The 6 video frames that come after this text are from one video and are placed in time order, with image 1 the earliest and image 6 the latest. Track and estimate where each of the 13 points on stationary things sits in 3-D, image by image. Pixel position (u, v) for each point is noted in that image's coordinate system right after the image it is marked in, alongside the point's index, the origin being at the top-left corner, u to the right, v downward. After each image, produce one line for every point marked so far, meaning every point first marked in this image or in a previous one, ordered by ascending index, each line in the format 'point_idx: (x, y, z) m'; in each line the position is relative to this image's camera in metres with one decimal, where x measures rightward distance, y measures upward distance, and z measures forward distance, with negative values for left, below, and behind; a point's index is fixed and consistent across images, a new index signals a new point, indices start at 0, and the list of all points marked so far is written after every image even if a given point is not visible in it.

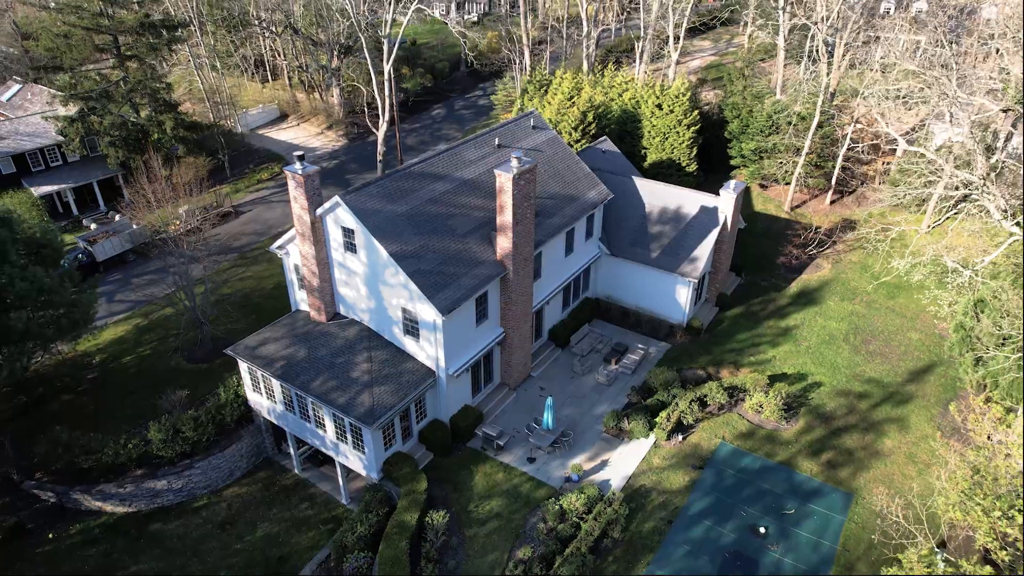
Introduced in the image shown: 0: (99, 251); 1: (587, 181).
0: (-6.9, +0.6, +11.4) m
1: (+1.0, +1.4, +9.1) m
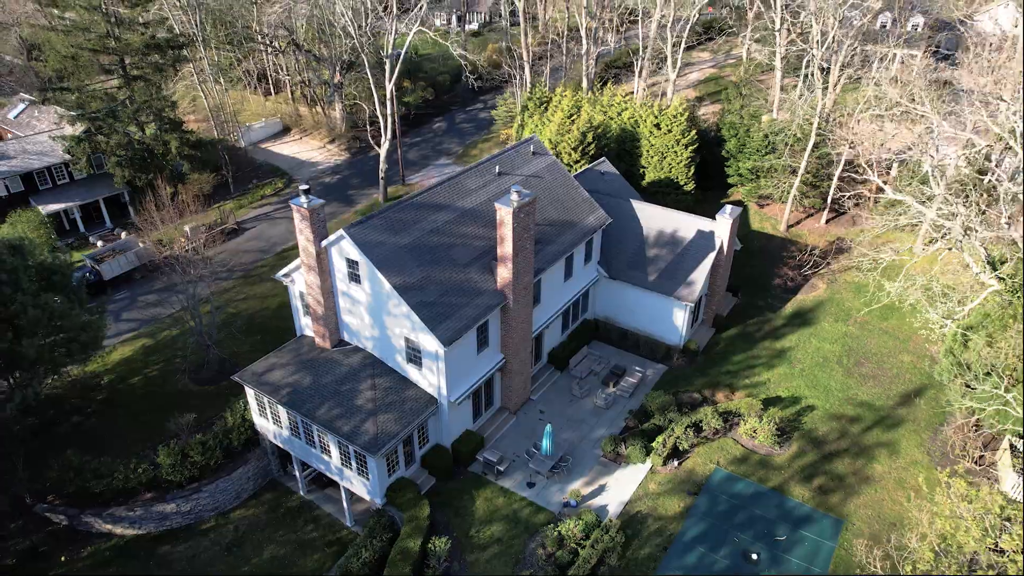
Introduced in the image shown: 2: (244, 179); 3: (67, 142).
0: (-6.9, +0.3, +11.6) m
1: (+1.0, +1.1, +9.3) m
2: (-5.9, +2.4, +14.9) m
3: (-8.0, +2.6, +12.3) m
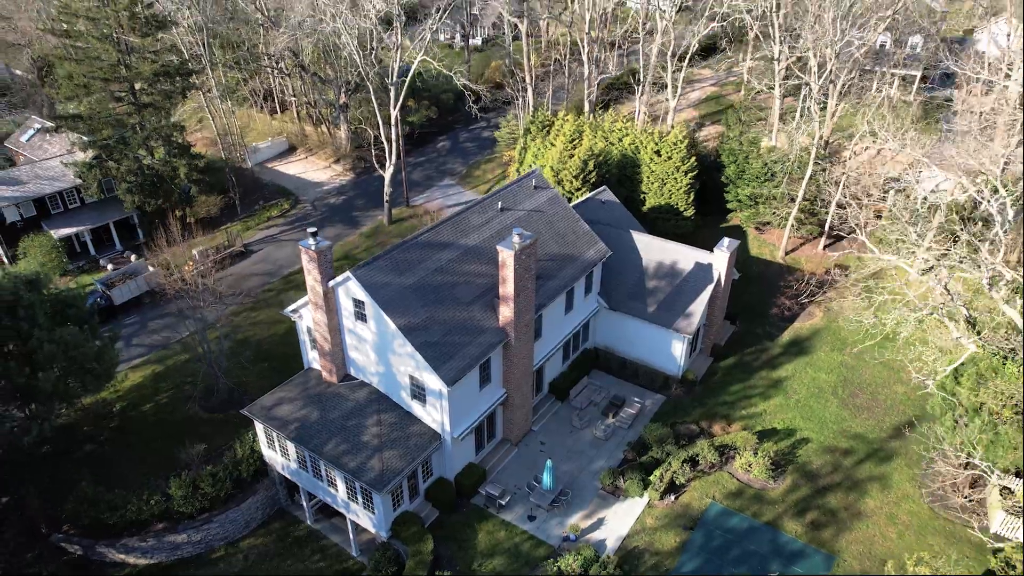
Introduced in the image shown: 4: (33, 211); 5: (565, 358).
0: (-6.8, -0.1, +11.8) m
1: (+1.0, +0.7, +9.5) m
2: (-5.8, +2.0, +15.2) m
3: (-8.0, +2.2, +12.6) m
4: (-9.0, +1.4, +12.8) m
5: (+0.8, -1.0, +9.8) m
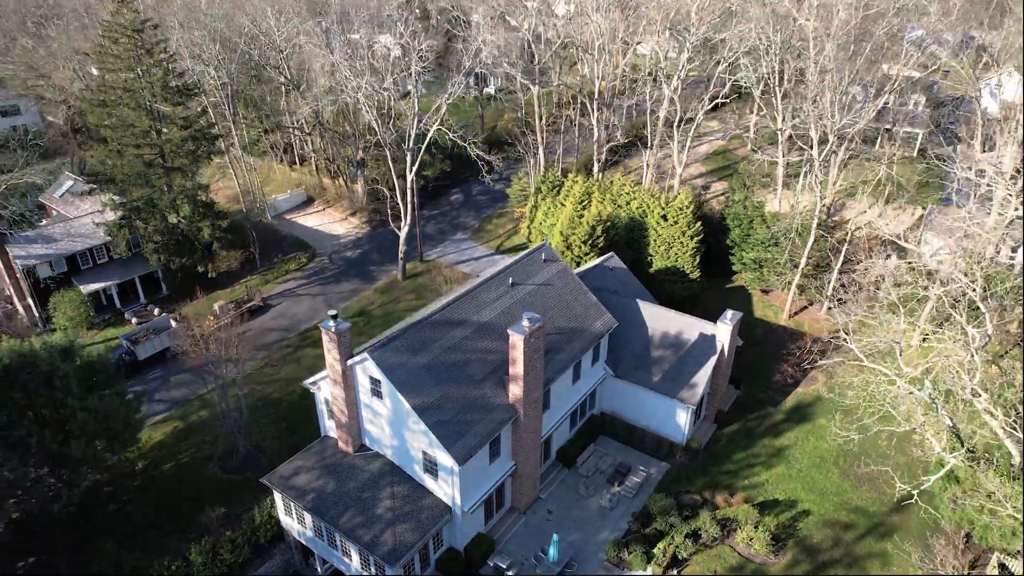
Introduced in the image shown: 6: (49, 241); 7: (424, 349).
0: (-6.7, -1.1, +12.3) m
1: (+1.2, -0.3, +9.9) m
2: (-5.6, +0.8, +15.7) m
3: (-7.8, +1.2, +13.1) m
4: (-8.7, +0.4, +13.3) m
5: (+0.9, -2.0, +10.1) m
6: (-9.0, +0.9, +13.3) m
7: (-1.0, -0.7, +8.1) m
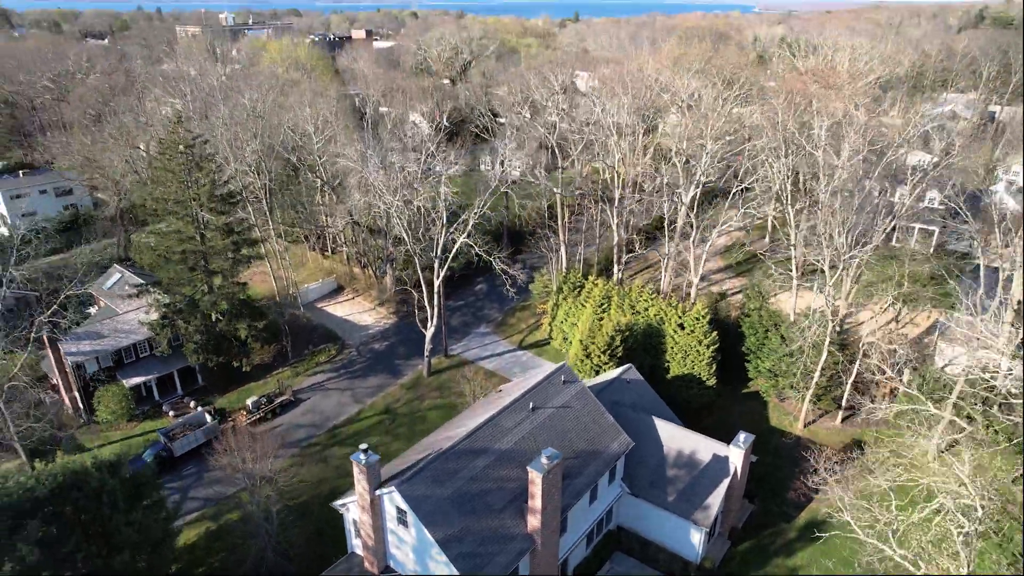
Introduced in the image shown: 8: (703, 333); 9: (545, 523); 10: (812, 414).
0: (-6.3, -3.0, +12.9) m
1: (+1.5, -2.2, +10.3) m
2: (-5.1, -1.3, +16.4) m
3: (-7.3, -0.8, +13.9) m
4: (-8.3, -1.5, +14.1) m
5: (+1.2, -3.9, +10.4) m
6: (-8.6, -1.0, +14.1) m
7: (-0.8, -2.4, +8.5) m
8: (+3.7, -0.9, +13.2) m
9: (+0.4, -2.9, +8.5) m
10: (+5.9, -2.5, +13.5) m
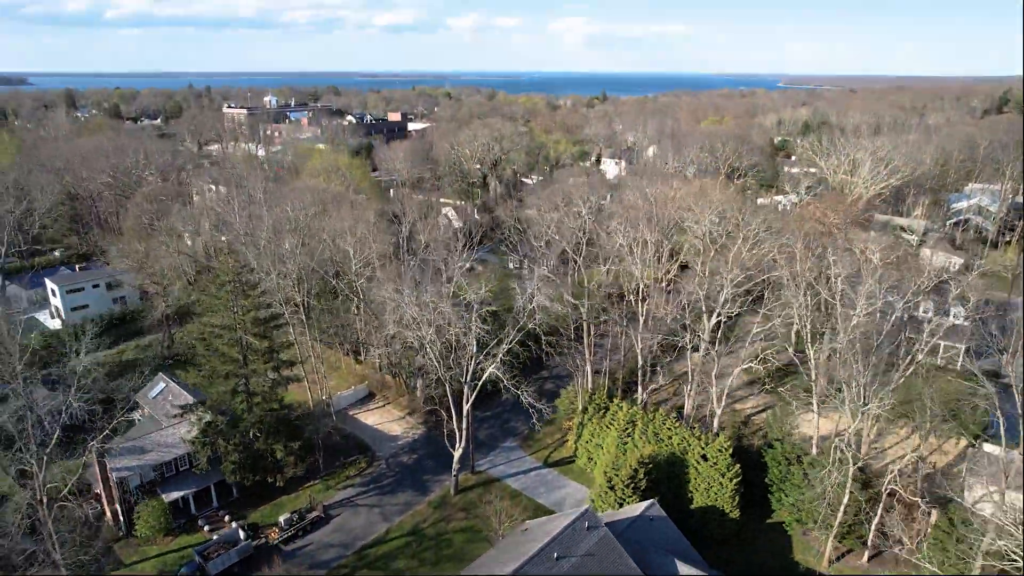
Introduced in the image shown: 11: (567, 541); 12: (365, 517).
0: (-5.8, -5.4, +13.3) m
1: (+1.9, -4.5, +10.5) m
2: (-4.4, -4.1, +16.9) m
3: (-6.8, -3.3, +14.6) m
4: (-7.8, -4.0, +14.7) m
5: (+1.5, -6.1, +10.4) m
6: (-8.0, -3.5, +14.8) m
7: (-0.5, -4.5, +8.8) m
8: (+4.2, -3.5, +13.4) m
9: (+0.7, -5.0, +8.6) m
10: (+6.4, -5.1, +13.5) m
11: (+0.8, -3.8, +10.4) m
12: (-3.2, -5.1, +15.0) m
